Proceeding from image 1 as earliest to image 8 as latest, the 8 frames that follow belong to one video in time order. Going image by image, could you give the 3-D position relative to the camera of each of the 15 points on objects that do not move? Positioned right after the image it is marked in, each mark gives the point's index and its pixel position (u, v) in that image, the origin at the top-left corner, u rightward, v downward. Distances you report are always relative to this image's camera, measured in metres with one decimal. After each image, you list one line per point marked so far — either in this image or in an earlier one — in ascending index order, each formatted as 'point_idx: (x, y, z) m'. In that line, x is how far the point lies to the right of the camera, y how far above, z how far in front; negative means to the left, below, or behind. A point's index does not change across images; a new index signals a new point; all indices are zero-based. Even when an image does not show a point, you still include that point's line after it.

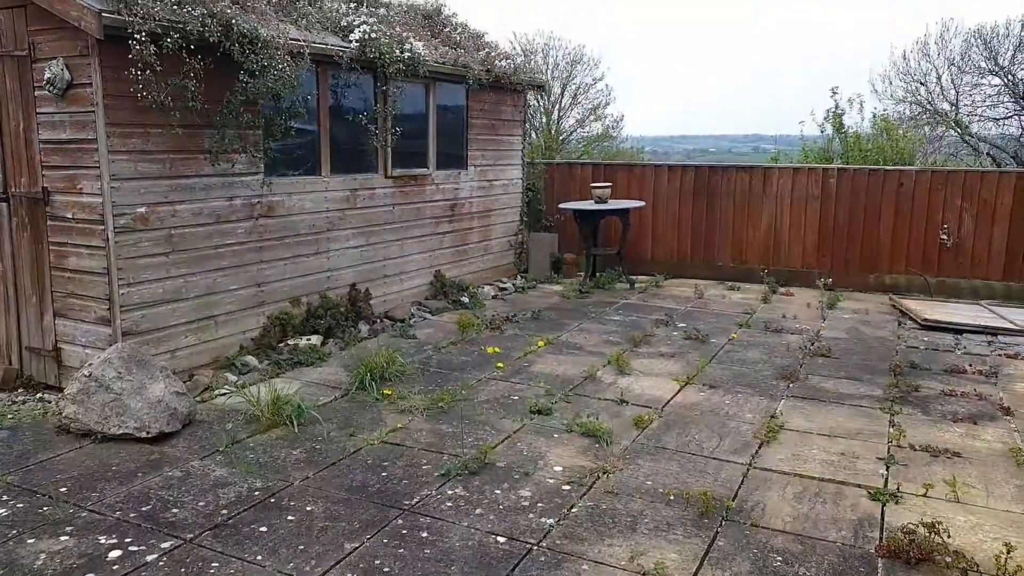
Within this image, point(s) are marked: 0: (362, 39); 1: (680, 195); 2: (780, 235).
0: (-1.0, +1.7, +5.0) m
1: (+1.8, +1.0, +8.1) m
2: (+2.8, +0.5, +7.8) m
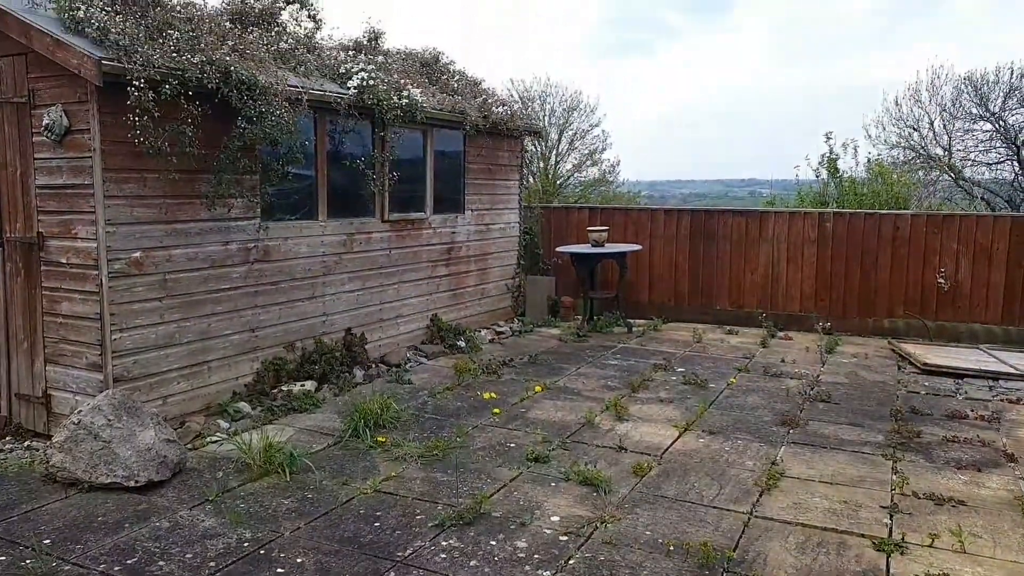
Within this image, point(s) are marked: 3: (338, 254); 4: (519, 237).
0: (-1.0, +1.4, +5.1) m
1: (+1.7, +0.5, +8.1) m
2: (+2.7, +0.1, +7.8) m
3: (-1.2, +0.2, +5.3) m
4: (+0.1, +0.5, +7.7) m
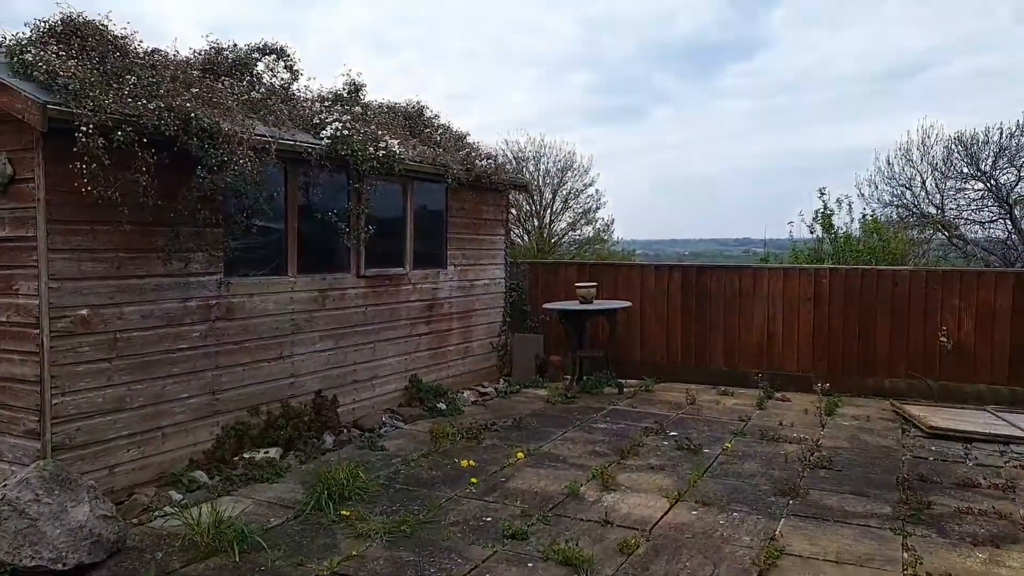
0: (-1.2, +1.0, +4.9) m
1: (+1.6, -0.1, +7.9) m
2: (+2.6, -0.5, +7.5) m
3: (-1.3, -0.2, +5.1) m
4: (-0.1, -0.1, +7.5) m
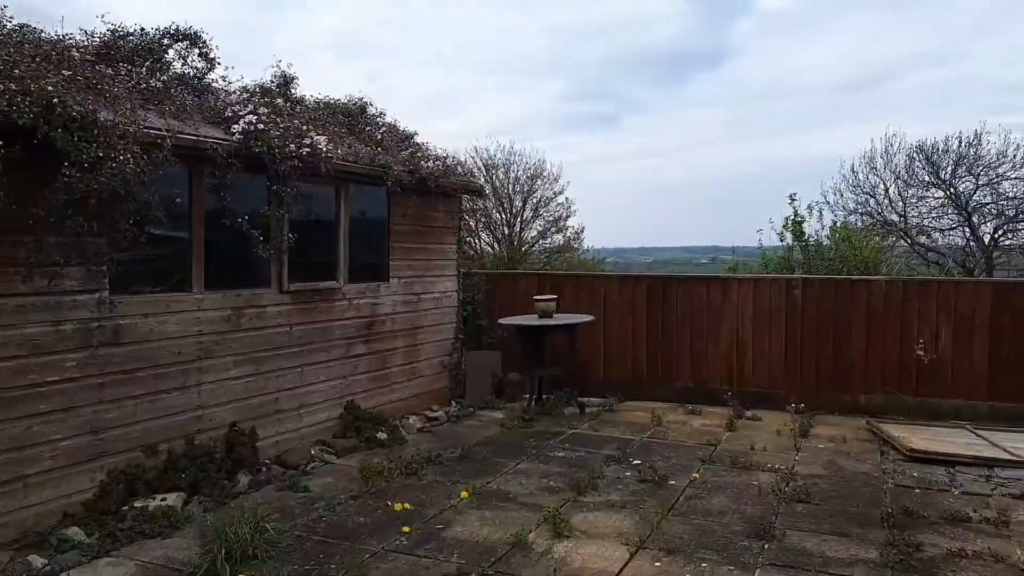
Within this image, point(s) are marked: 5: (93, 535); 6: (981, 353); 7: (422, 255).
0: (-1.5, +0.9, +4.3) m
1: (+1.2, -0.2, +7.3) m
2: (+2.1, -0.6, +7.0) m
3: (-1.7, -0.3, +4.4) m
4: (-0.5, -0.2, +6.9) m
5: (-2.0, -1.1, +3.5) m
6: (+4.0, -0.5, +6.4) m
7: (-0.8, +0.3, +6.3) m
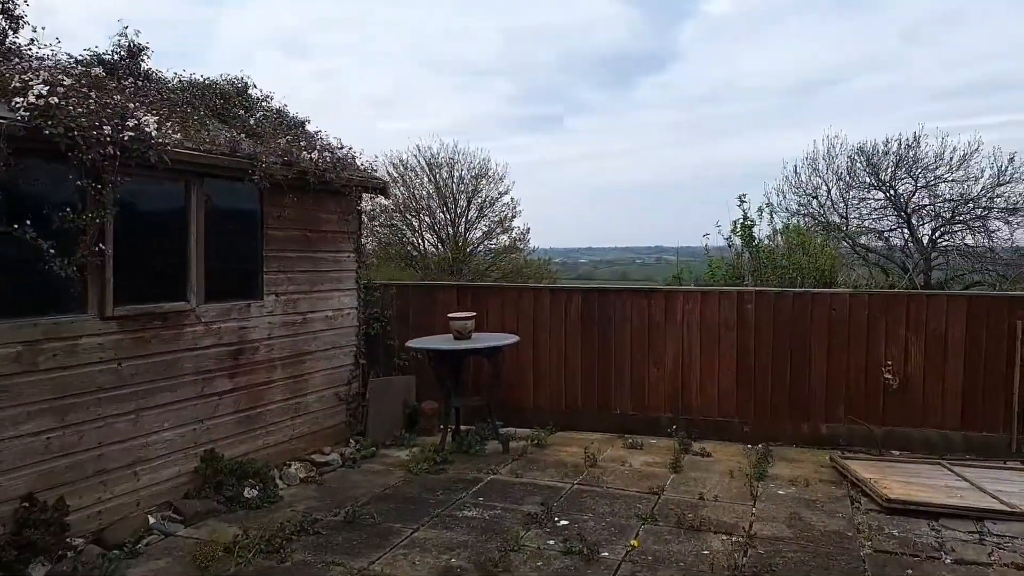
0: (-2.0, +0.8, +3.2) m
1: (+0.4, -0.3, +6.4) m
2: (+1.4, -0.7, +6.2) m
3: (-2.2, -0.4, +3.3) m
4: (-1.2, -0.3, +5.9) m
5: (-2.4, -1.3, +2.4) m
6: (+3.3, -0.6, +5.6) m
7: (-1.4, +0.1, +5.2) m
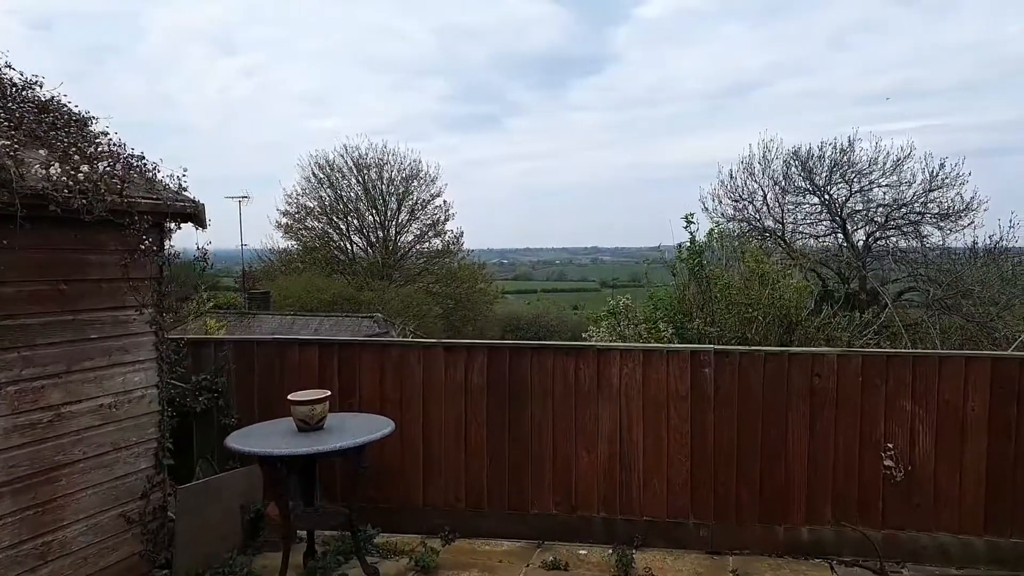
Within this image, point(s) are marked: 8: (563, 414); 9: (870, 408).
0: (-2.5, +0.4, +1.4) m
1: (-0.3, -0.7, +4.8) m
2: (+0.7, -1.1, +4.6) m
3: (-2.7, -0.8, +1.5) m
4: (-1.9, -0.7, +4.1) m
5: (-2.8, -1.6, +0.6) m
6: (+2.6, -1.0, +4.3) m
7: (-2.0, -0.2, +3.4) m
8: (+0.3, -0.8, +4.7) m
9: (+2.1, -0.7, +4.4) m
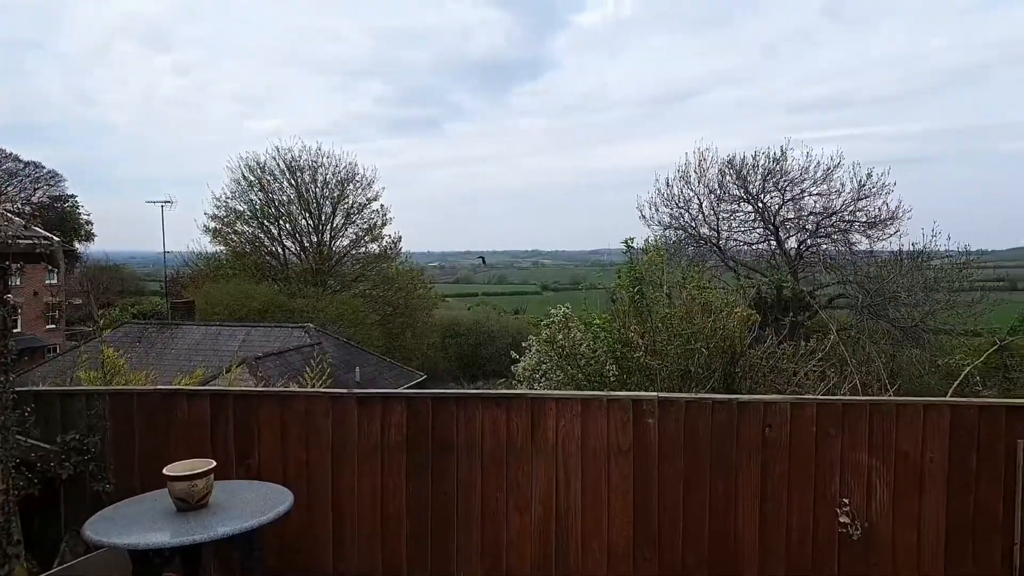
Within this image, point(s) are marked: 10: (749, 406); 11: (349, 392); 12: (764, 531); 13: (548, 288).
0: (-2.6, +0.2, +0.7) m
1: (-0.7, -0.9, +4.2) m
2: (+0.3, -1.3, +4.2) m
3: (-2.8, -1.0, +0.7) m
4: (-2.3, -0.9, +3.4) m
5: (-2.9, -1.9, -0.2) m
6: (+2.2, -1.2, +3.9) m
7: (-2.4, -0.4, +2.8) m
8: (-0.1, -1.0, +4.2) m
9: (+1.7, -0.9, +4.0) m
10: (+1.3, -0.6, +4.0) m
11: (-0.9, -0.6, +4.2) m
12: (+1.3, -1.3, +4.1) m
13: (+0.6, 0.0, +13.3) m
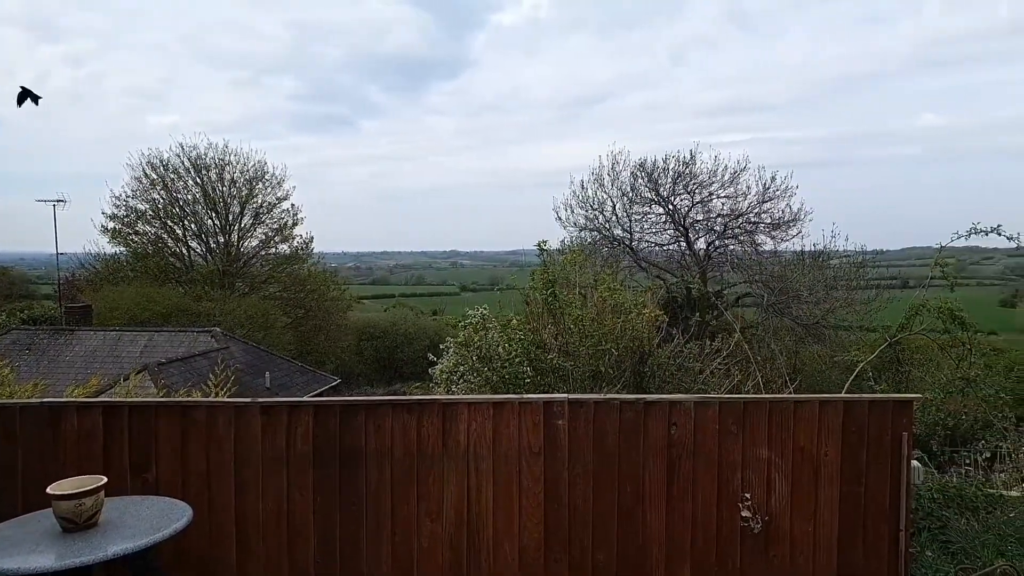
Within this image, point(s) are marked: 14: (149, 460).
0: (-2.7, +0.1, +0.3) m
1: (-1.2, -0.9, +4.1) m
2: (-0.2, -1.3, +4.2) m
3: (-2.9, -1.0, +0.4) m
4: (-2.6, -0.9, +3.2) m
5: (-2.9, -1.9, -0.5) m
6: (+1.7, -1.2, +4.1) m
7: (-2.7, -0.5, +2.5) m
8: (-0.6, -1.0, +4.1) m
9: (+1.2, -0.9, +4.1) m
10: (+0.8, -0.7, +4.1) m
11: (-1.4, -0.6, +4.1) m
12: (+0.9, -1.3, +4.2) m
13: (-0.8, 0.0, +13.3) m
14: (-1.9, -0.9, +4.1) m
